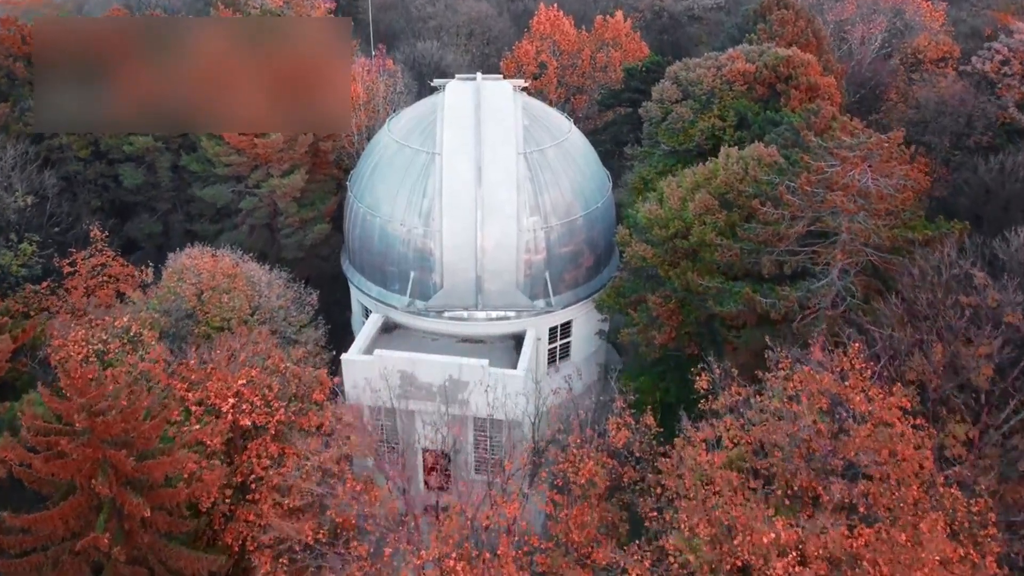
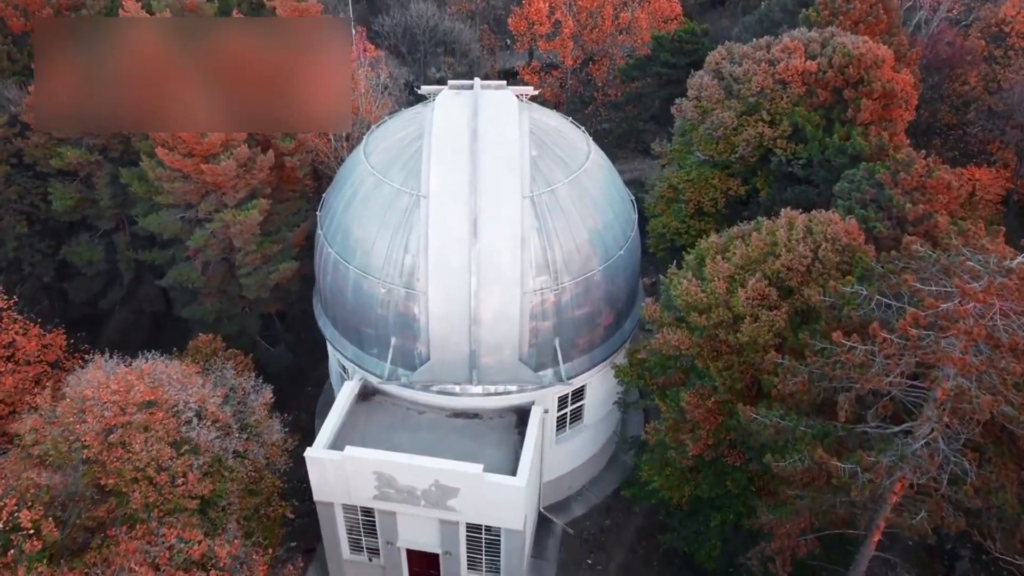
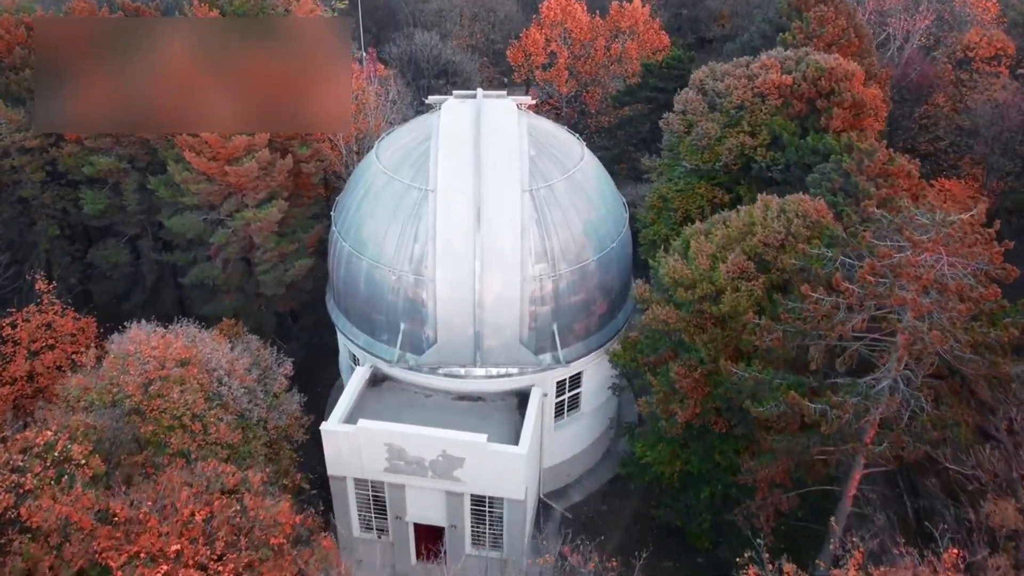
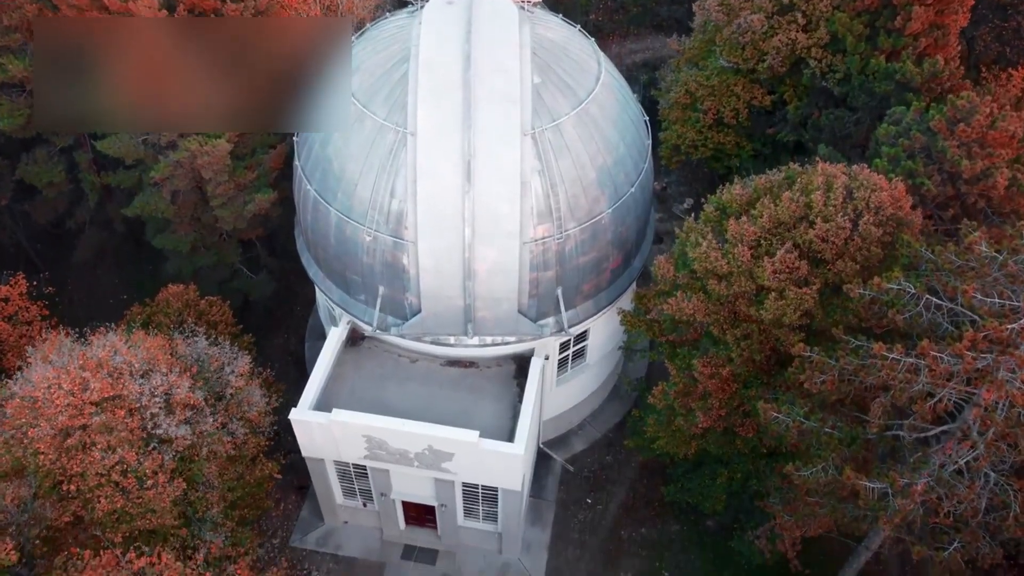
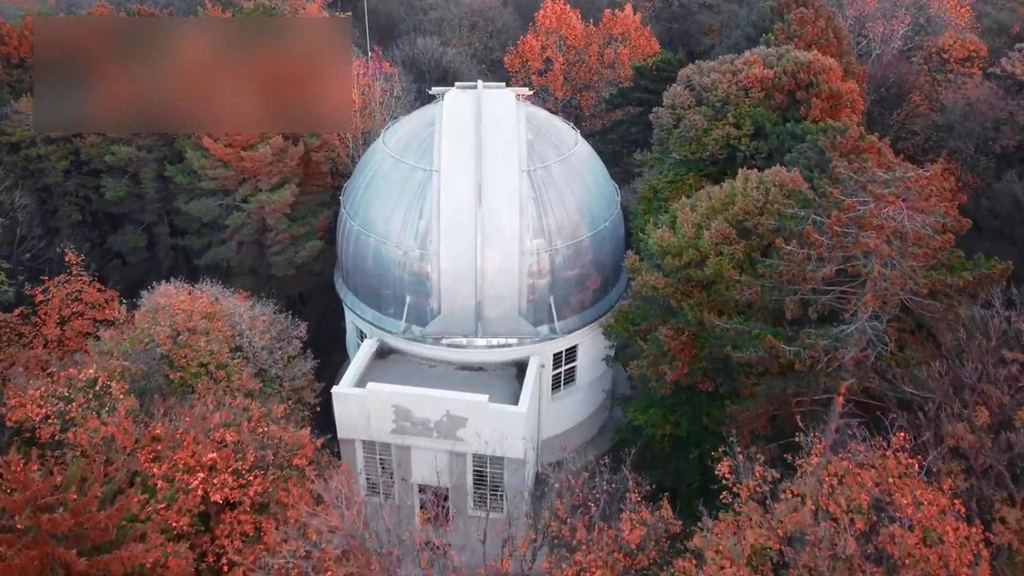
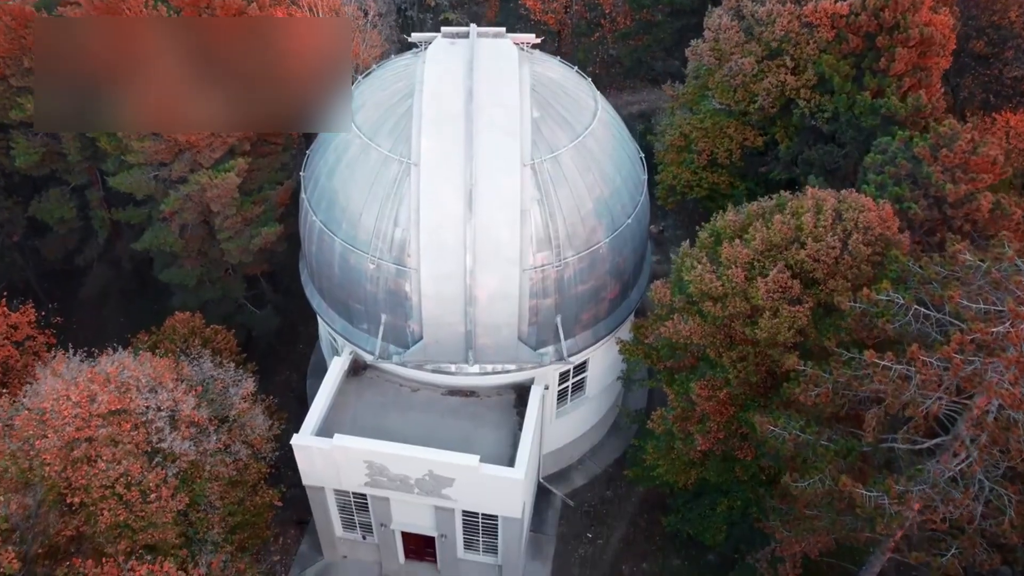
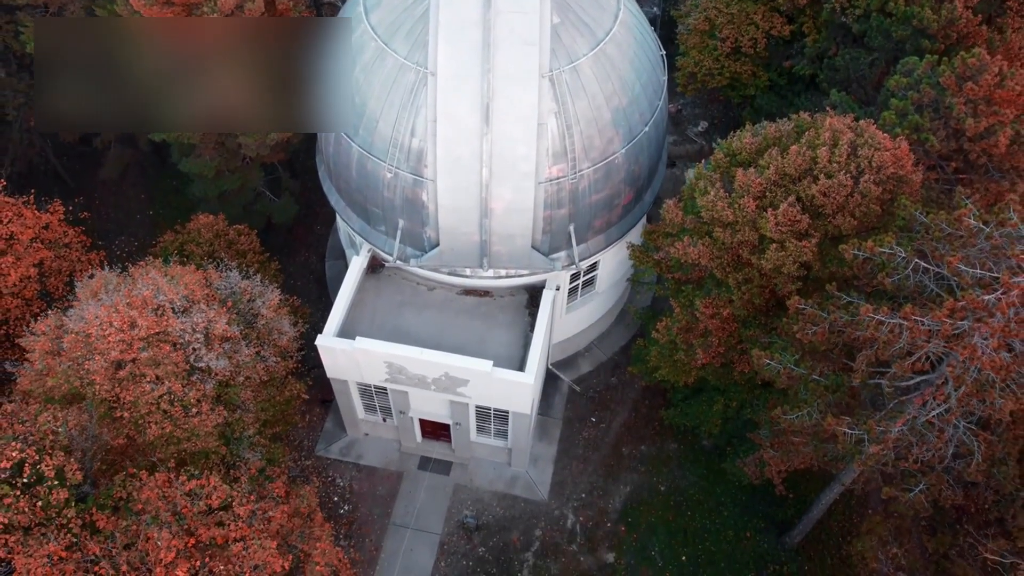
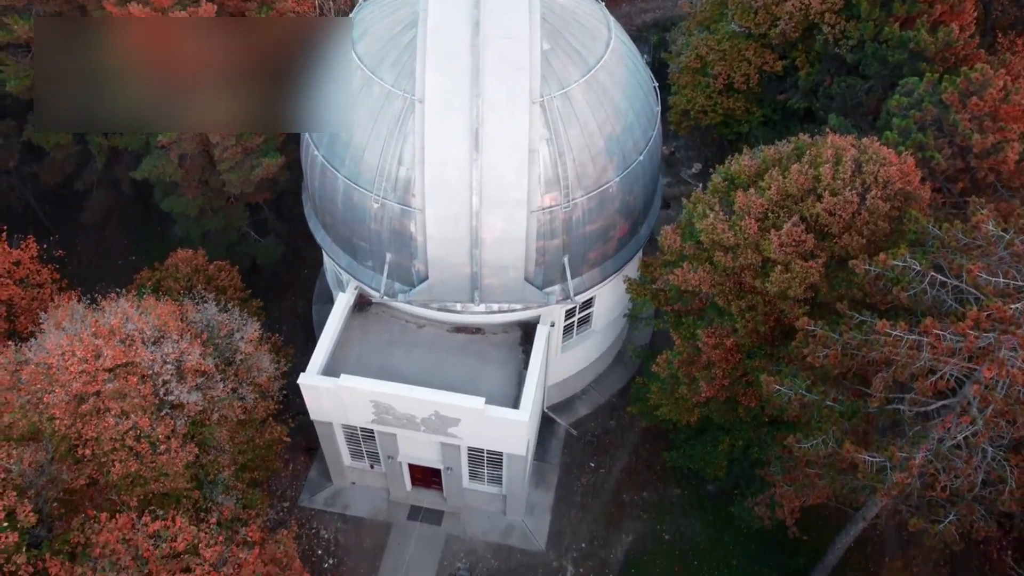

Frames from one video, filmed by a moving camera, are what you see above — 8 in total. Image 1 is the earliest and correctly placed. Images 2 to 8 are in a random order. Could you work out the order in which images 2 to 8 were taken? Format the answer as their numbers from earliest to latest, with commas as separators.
5, 3, 2, 6, 4, 8, 7
